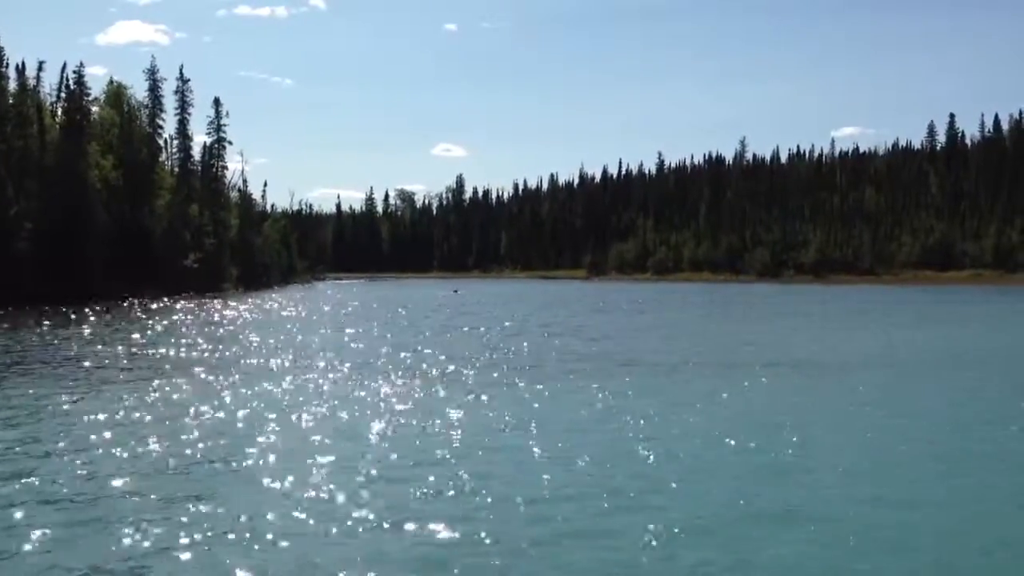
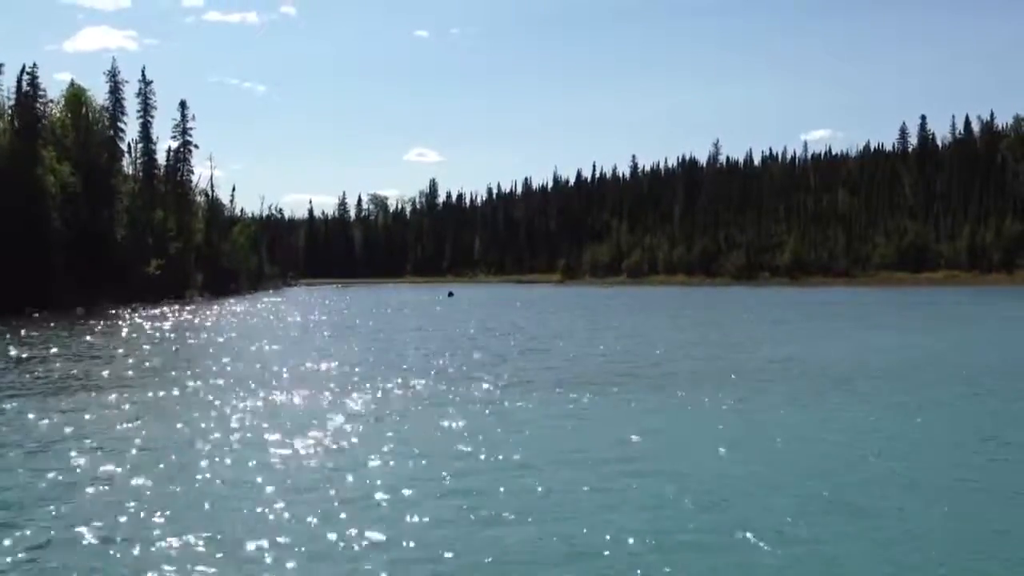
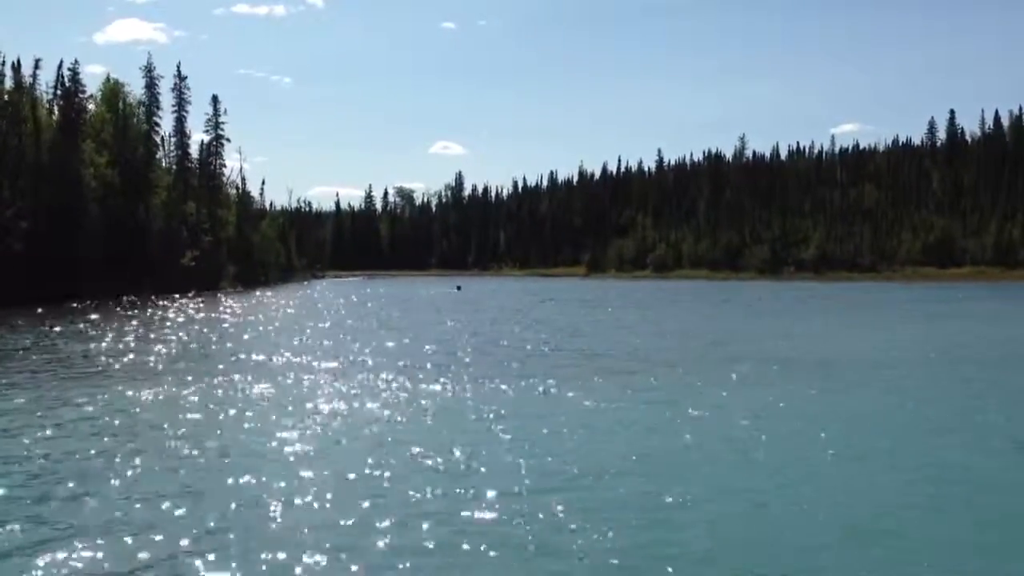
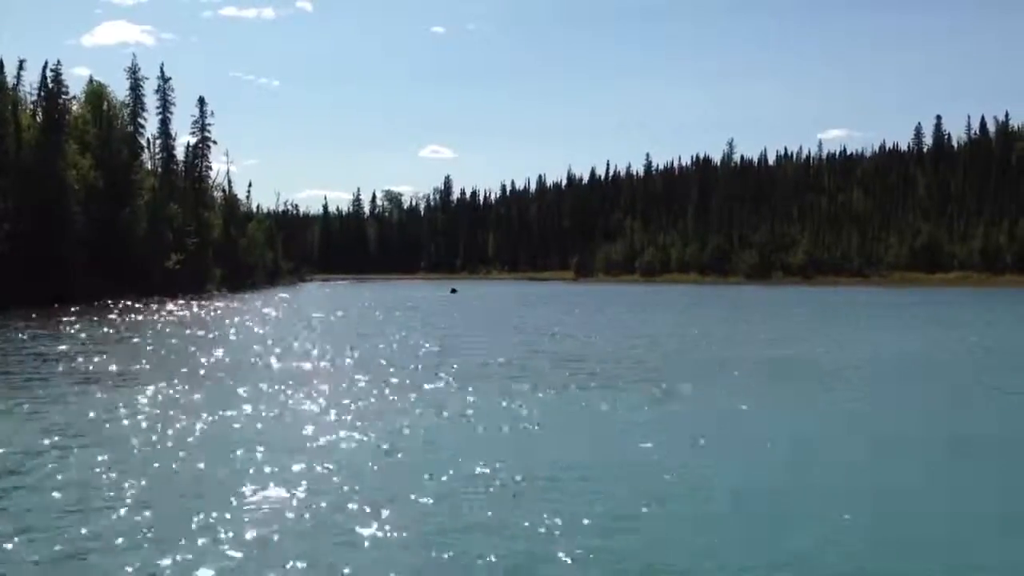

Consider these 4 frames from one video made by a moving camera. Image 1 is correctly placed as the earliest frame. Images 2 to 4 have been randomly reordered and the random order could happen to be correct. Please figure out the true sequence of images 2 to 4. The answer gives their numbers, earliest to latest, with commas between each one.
3, 4, 2
